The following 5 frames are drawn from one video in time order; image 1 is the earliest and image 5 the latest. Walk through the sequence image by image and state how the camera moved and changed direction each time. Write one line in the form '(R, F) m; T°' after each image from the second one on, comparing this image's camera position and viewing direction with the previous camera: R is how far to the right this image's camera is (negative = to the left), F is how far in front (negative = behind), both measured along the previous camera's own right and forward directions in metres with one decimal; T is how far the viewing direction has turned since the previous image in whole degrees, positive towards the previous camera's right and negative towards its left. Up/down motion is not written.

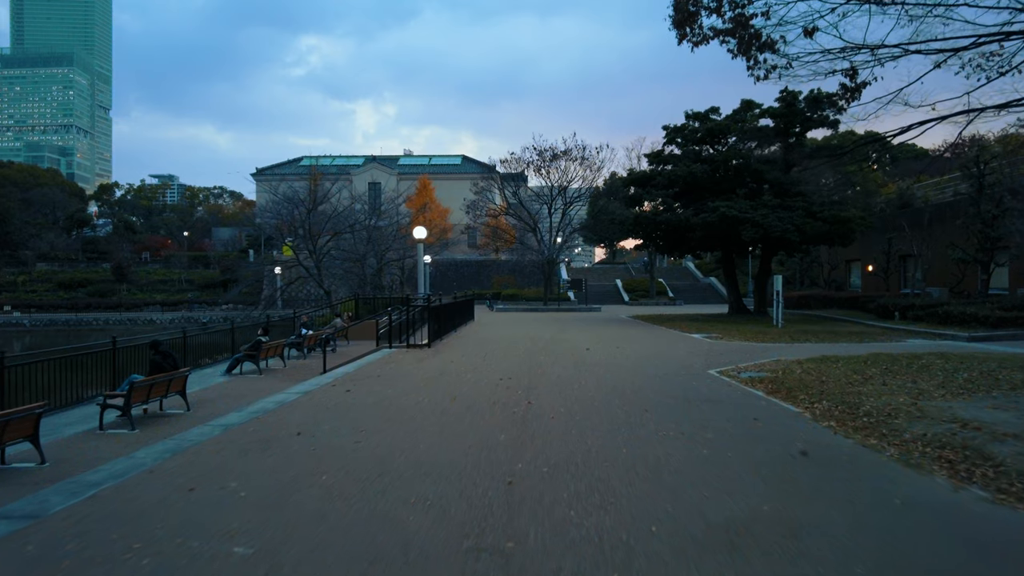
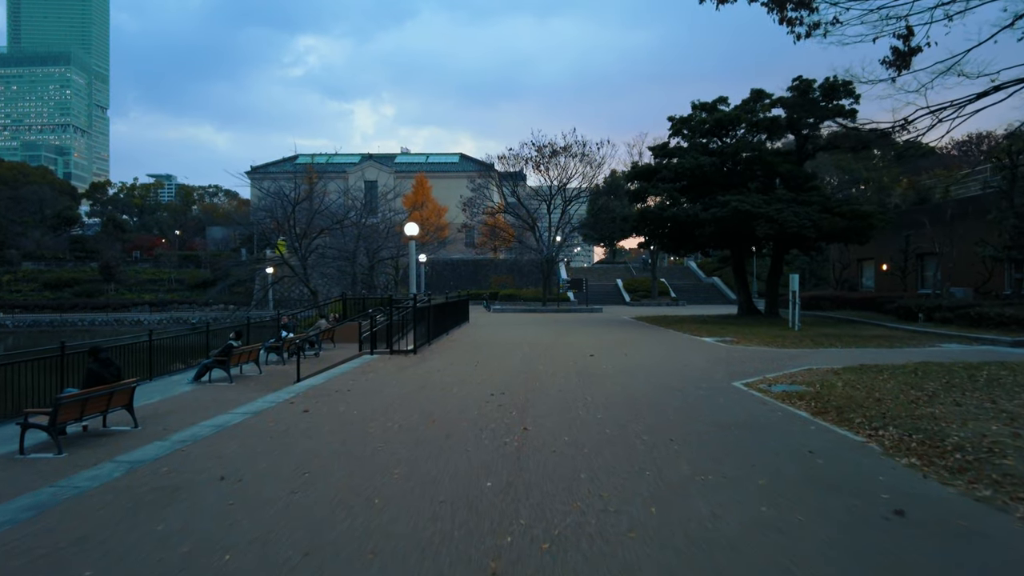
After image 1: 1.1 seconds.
(+0.1, +1.6) m; 0°
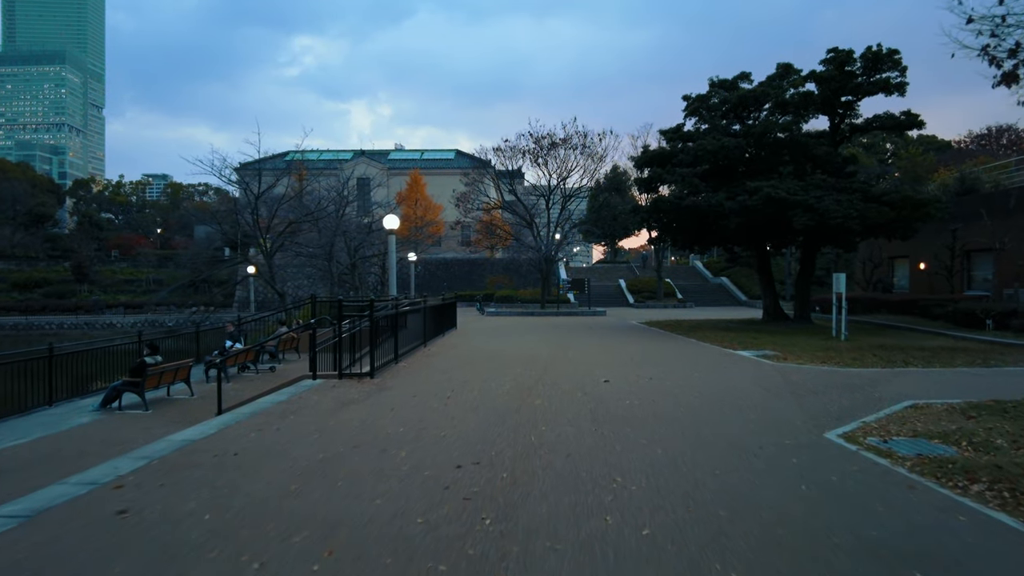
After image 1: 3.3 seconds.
(+0.2, +3.5) m; 0°
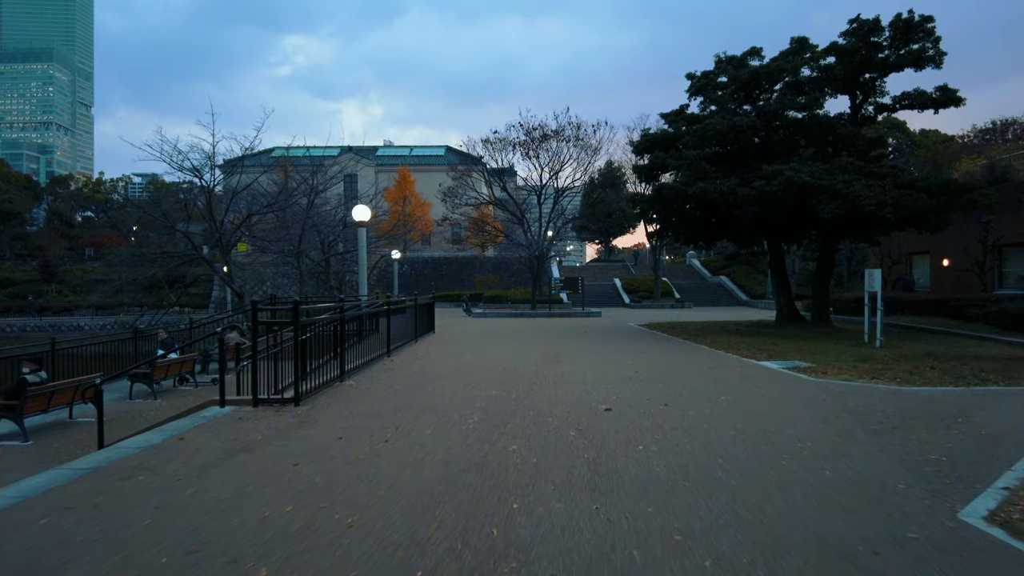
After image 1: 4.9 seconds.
(+0.3, +2.7) m; +1°
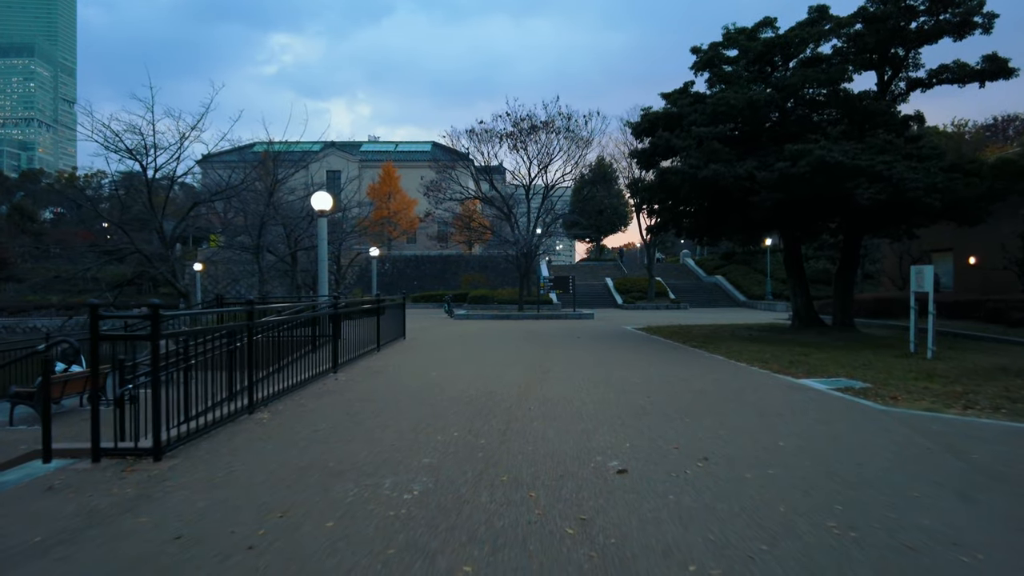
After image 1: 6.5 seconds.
(+0.2, +2.8) m; +1°
